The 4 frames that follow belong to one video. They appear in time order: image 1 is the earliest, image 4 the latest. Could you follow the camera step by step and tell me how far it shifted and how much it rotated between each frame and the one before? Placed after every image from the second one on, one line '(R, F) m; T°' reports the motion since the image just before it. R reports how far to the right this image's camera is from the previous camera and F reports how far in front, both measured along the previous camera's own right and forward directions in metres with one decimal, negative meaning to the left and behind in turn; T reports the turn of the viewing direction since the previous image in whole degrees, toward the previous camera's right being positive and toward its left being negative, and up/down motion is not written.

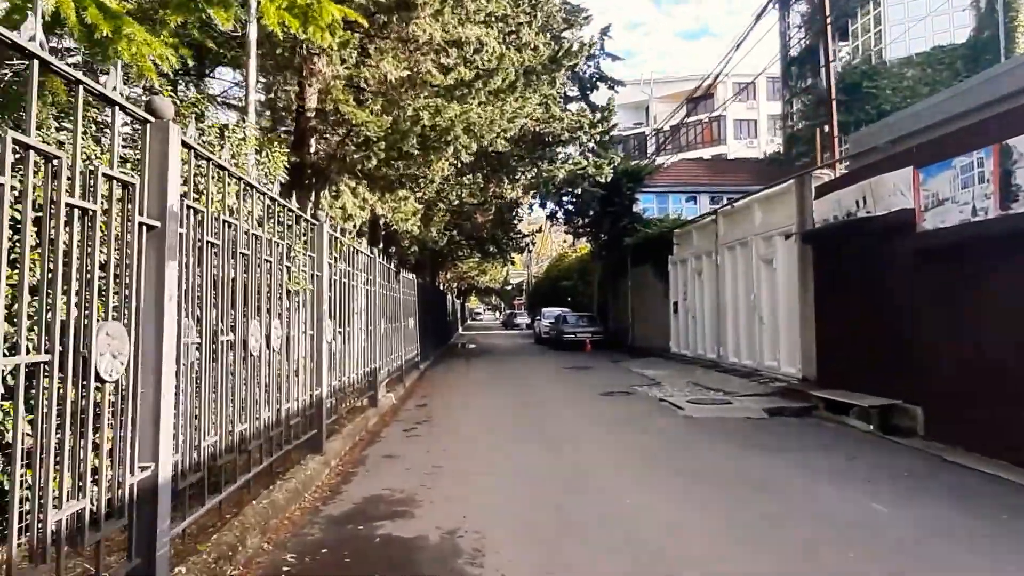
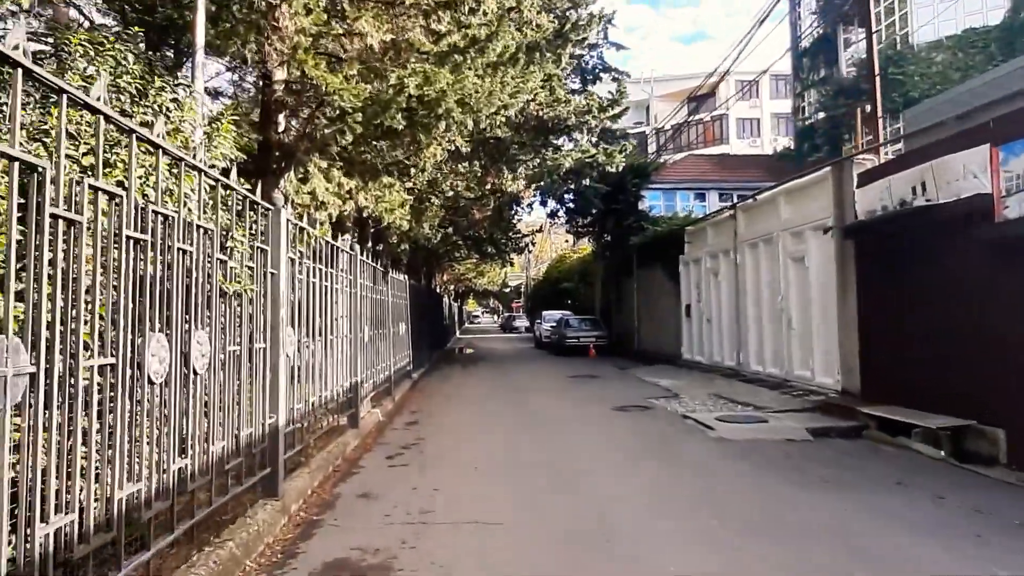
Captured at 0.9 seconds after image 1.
(-0.1, +1.6) m; 0°
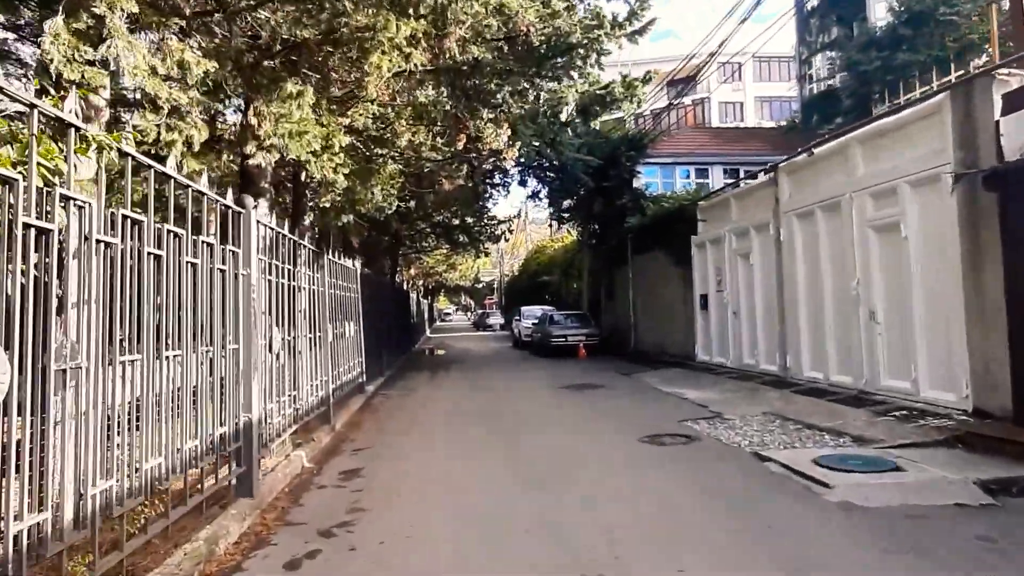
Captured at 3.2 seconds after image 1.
(-0.2, +3.9) m; +2°
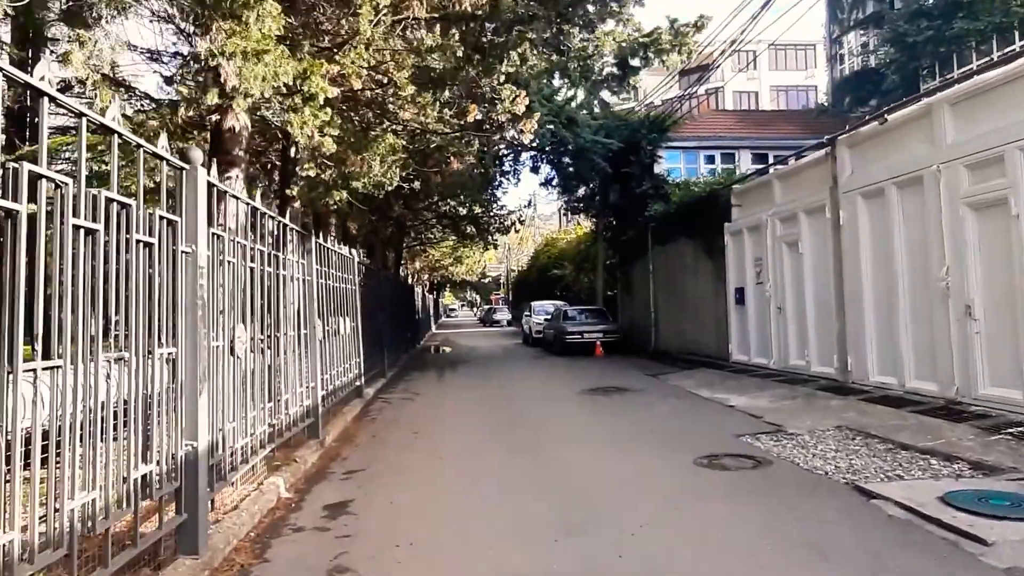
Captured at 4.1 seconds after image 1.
(-0.2, +1.7) m; 0°
